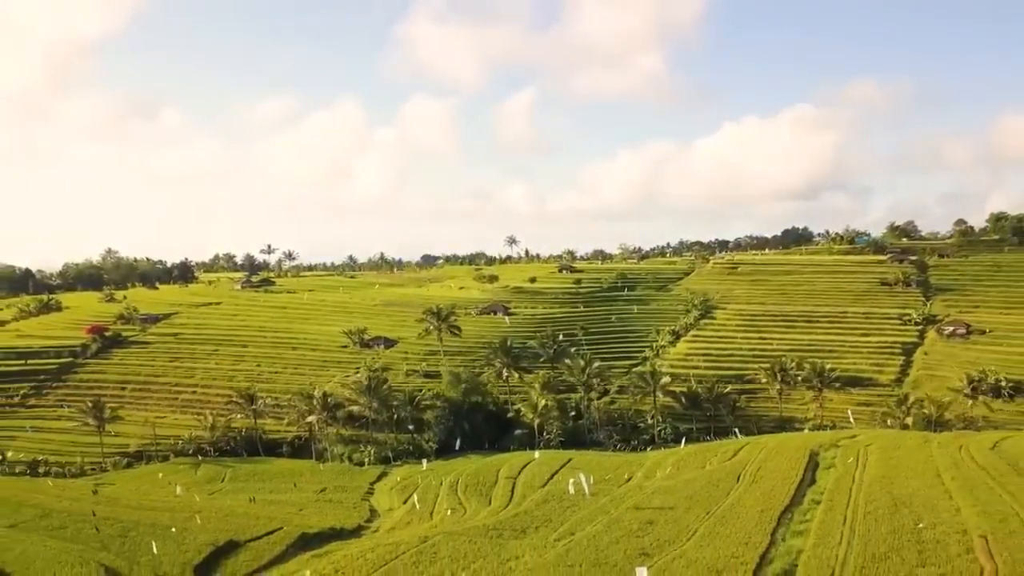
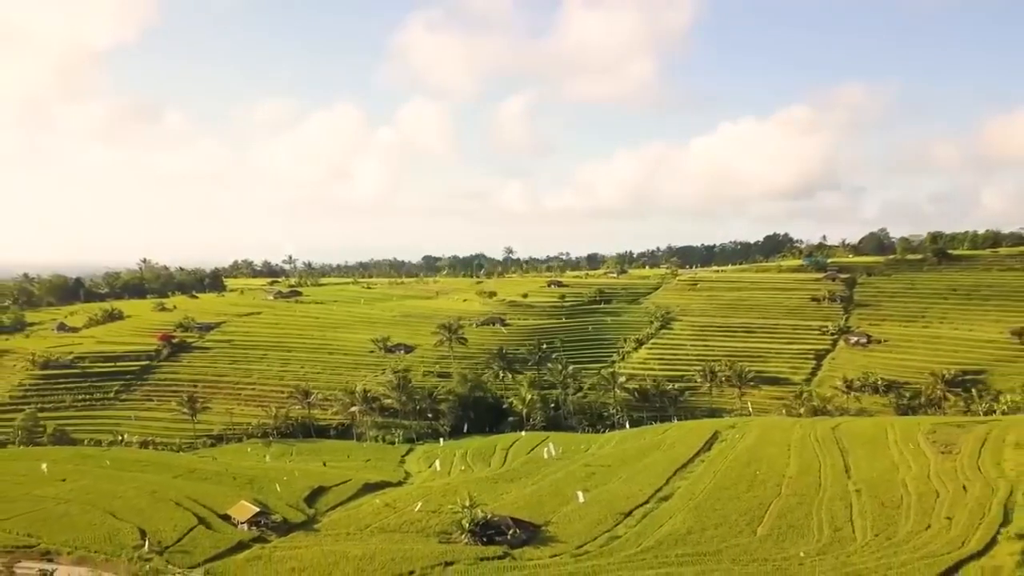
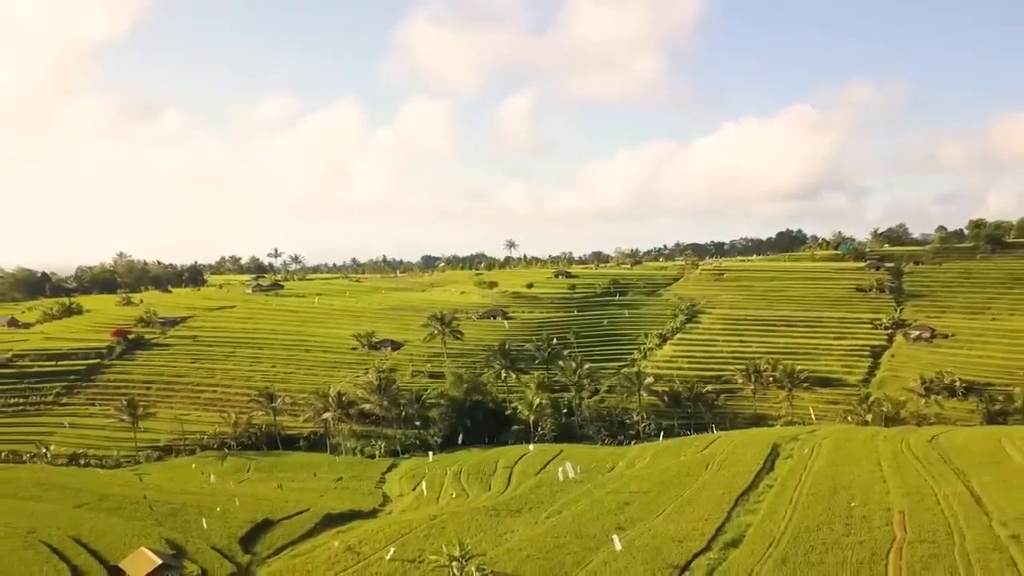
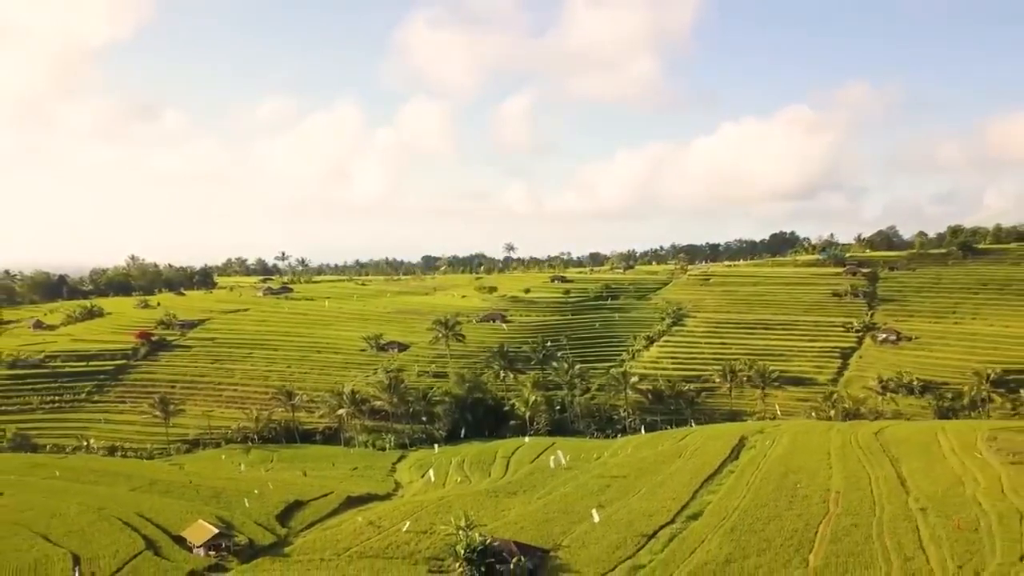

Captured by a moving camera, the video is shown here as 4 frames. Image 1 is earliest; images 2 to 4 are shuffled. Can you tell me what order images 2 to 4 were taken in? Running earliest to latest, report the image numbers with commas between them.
3, 4, 2
